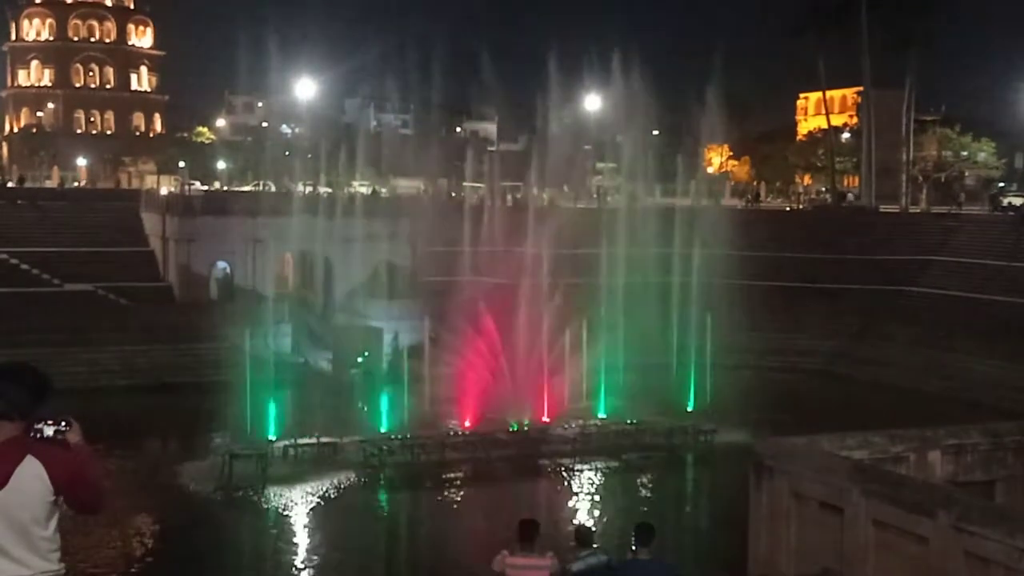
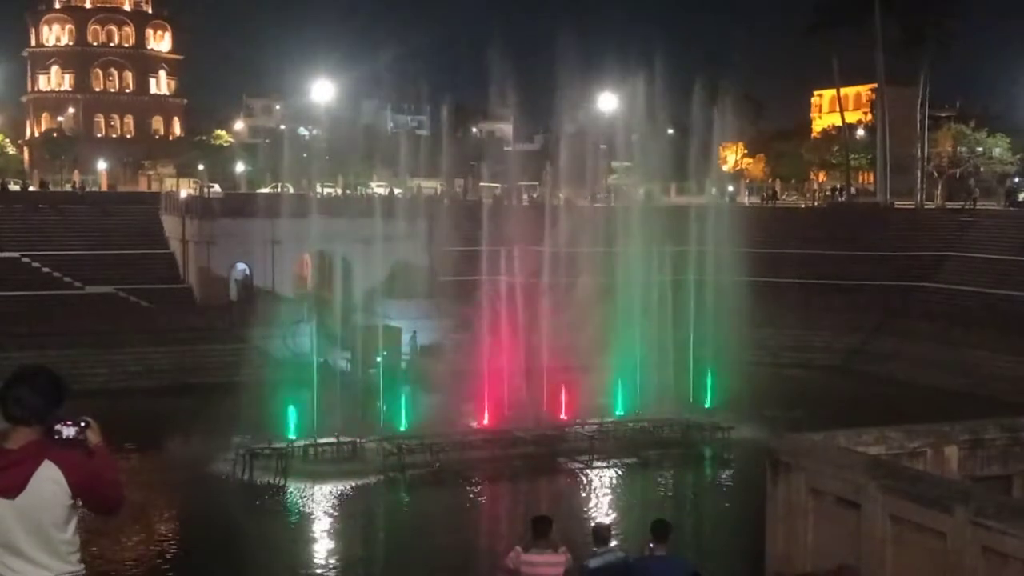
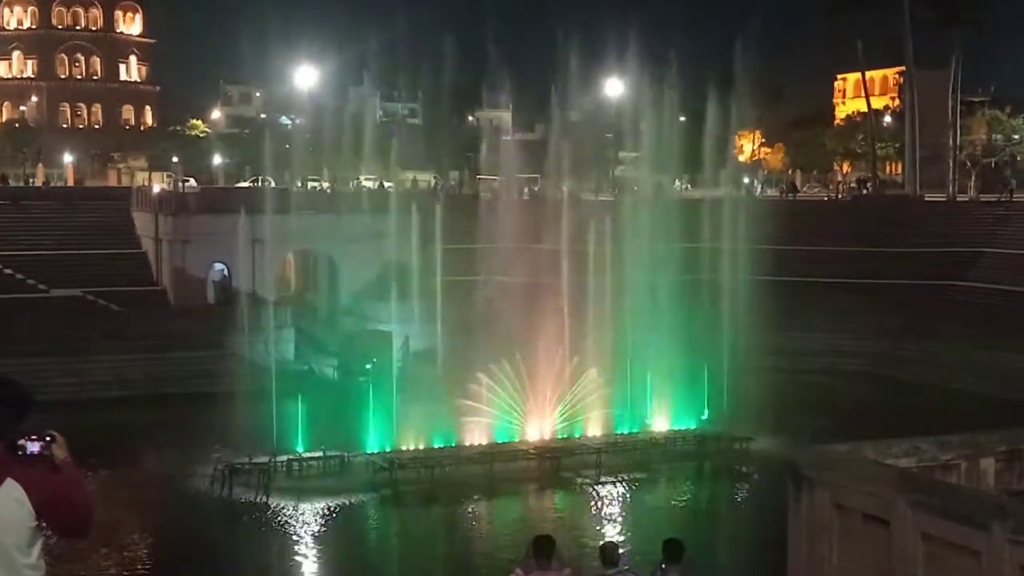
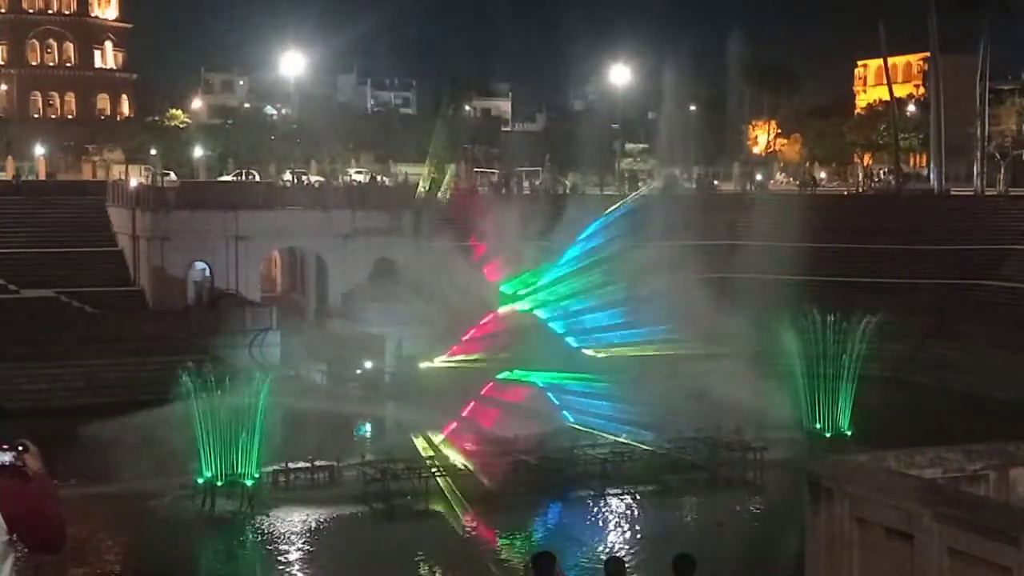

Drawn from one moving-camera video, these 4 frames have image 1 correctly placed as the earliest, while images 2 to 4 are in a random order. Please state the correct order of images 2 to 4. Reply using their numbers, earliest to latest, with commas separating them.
2, 3, 4
